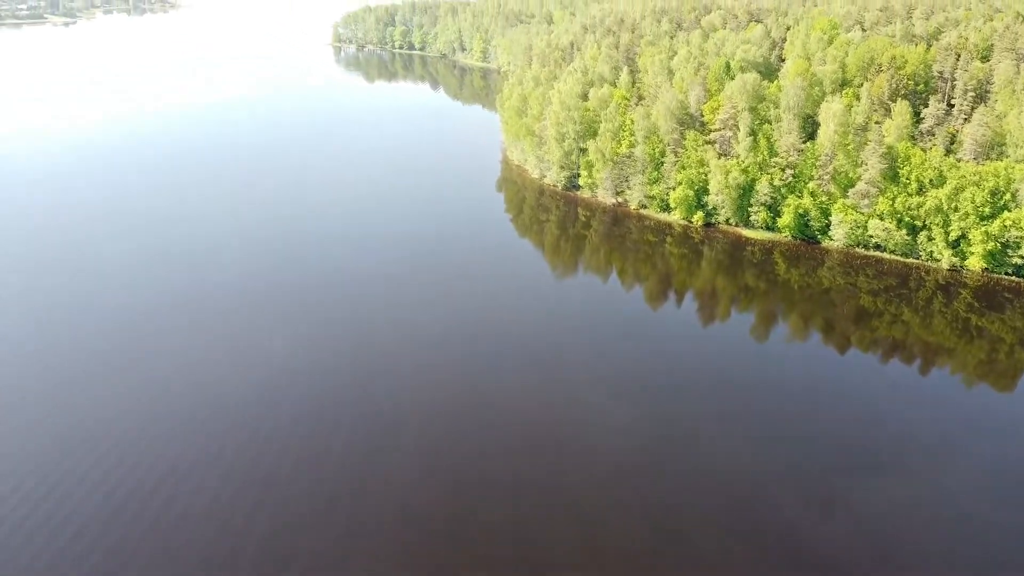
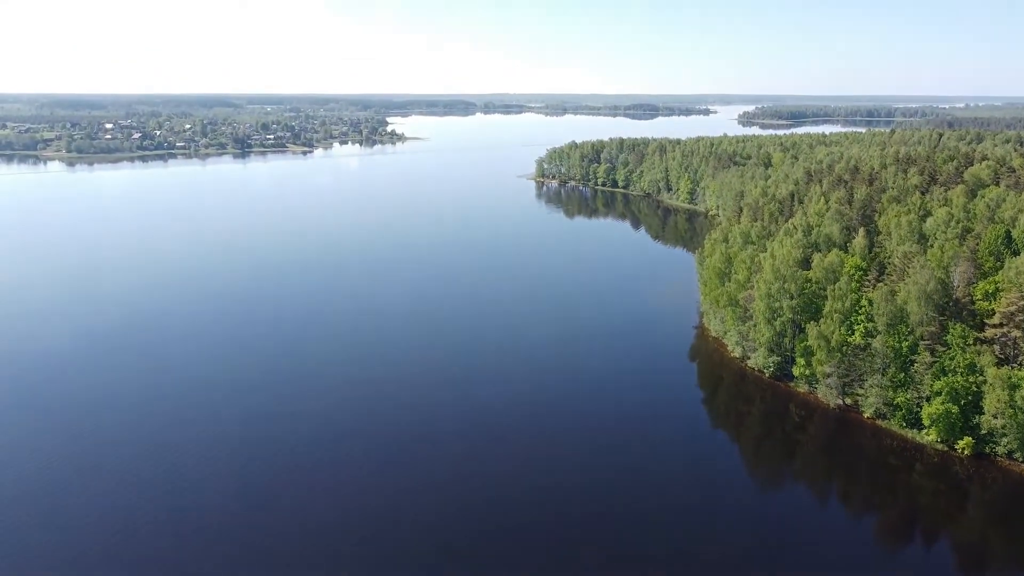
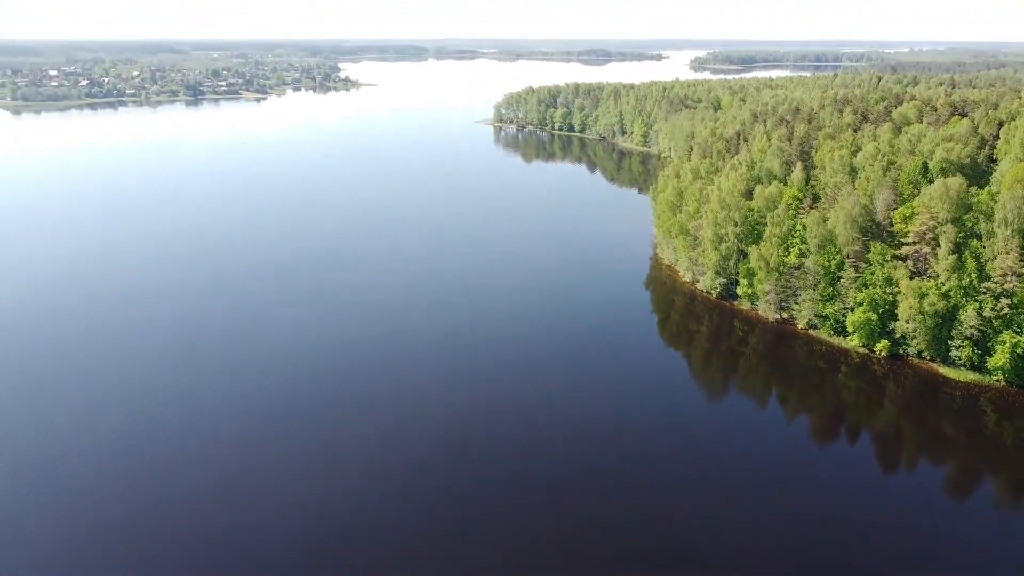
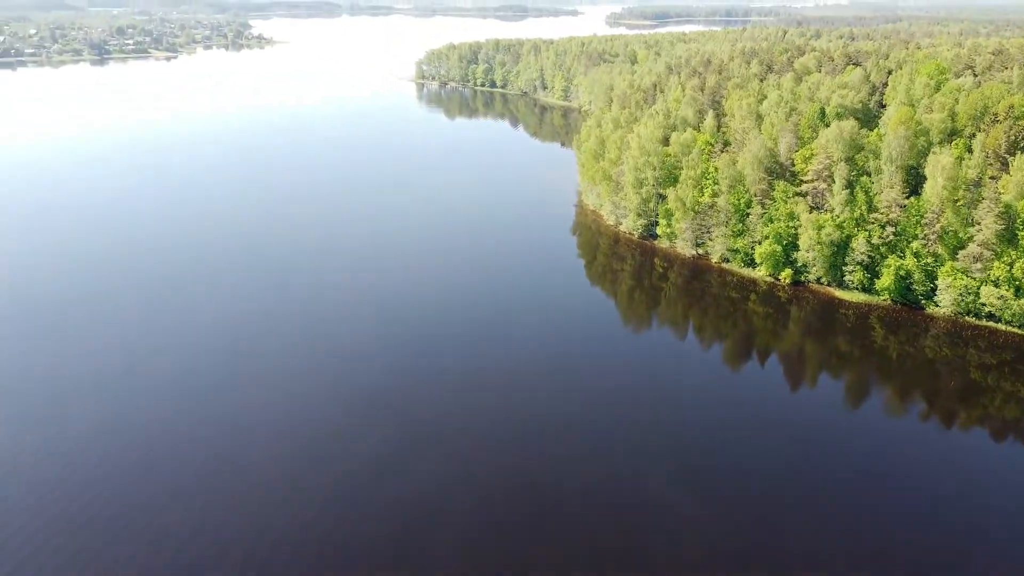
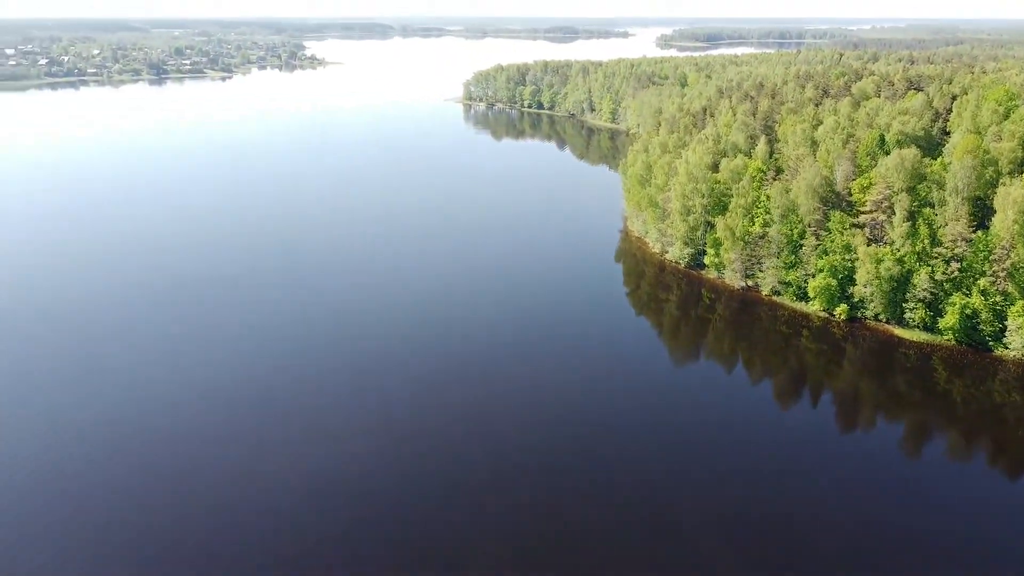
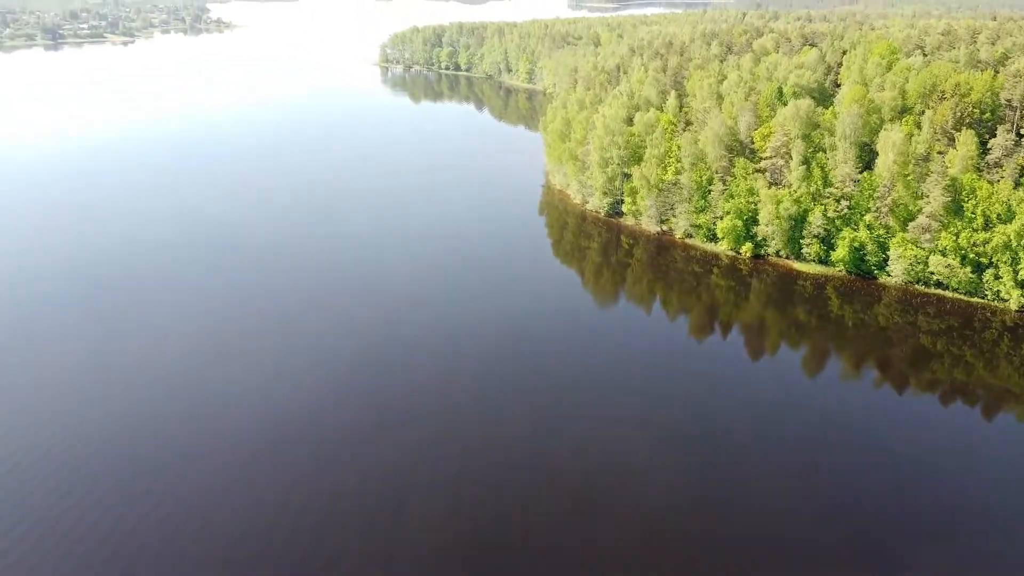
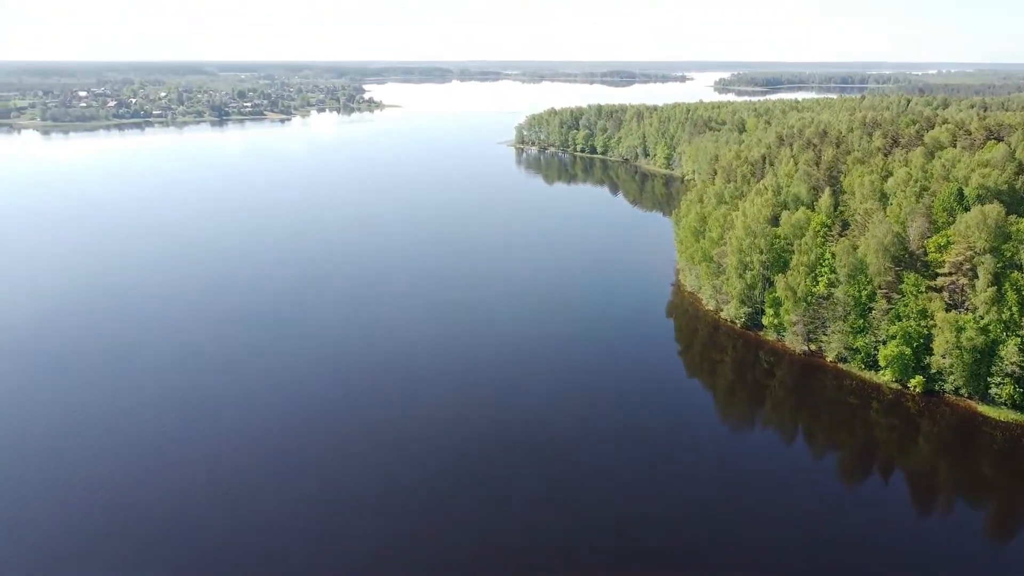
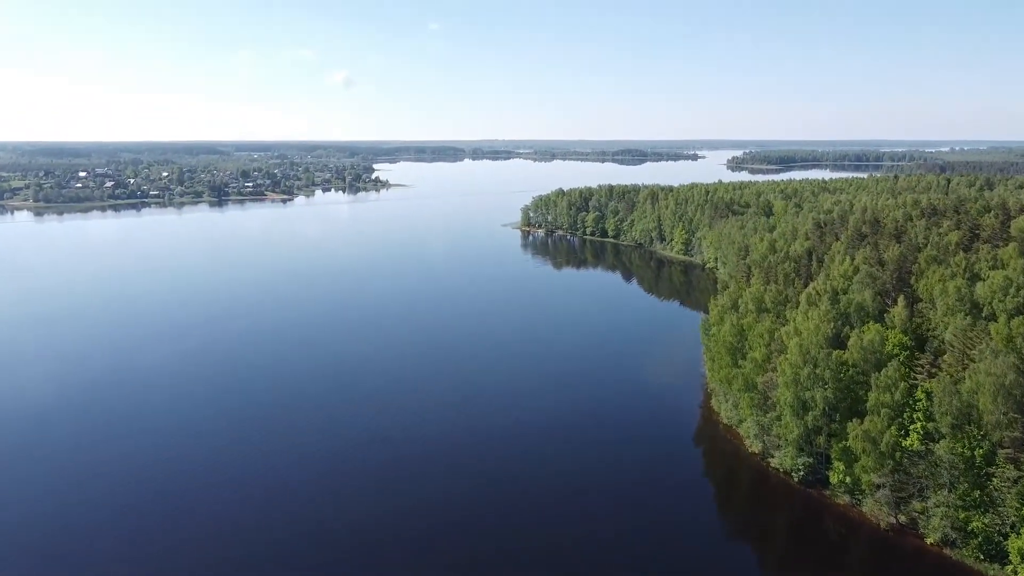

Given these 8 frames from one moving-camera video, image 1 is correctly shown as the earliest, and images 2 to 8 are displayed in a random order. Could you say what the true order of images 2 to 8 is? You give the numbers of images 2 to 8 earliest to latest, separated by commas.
6, 4, 5, 3, 7, 2, 8
